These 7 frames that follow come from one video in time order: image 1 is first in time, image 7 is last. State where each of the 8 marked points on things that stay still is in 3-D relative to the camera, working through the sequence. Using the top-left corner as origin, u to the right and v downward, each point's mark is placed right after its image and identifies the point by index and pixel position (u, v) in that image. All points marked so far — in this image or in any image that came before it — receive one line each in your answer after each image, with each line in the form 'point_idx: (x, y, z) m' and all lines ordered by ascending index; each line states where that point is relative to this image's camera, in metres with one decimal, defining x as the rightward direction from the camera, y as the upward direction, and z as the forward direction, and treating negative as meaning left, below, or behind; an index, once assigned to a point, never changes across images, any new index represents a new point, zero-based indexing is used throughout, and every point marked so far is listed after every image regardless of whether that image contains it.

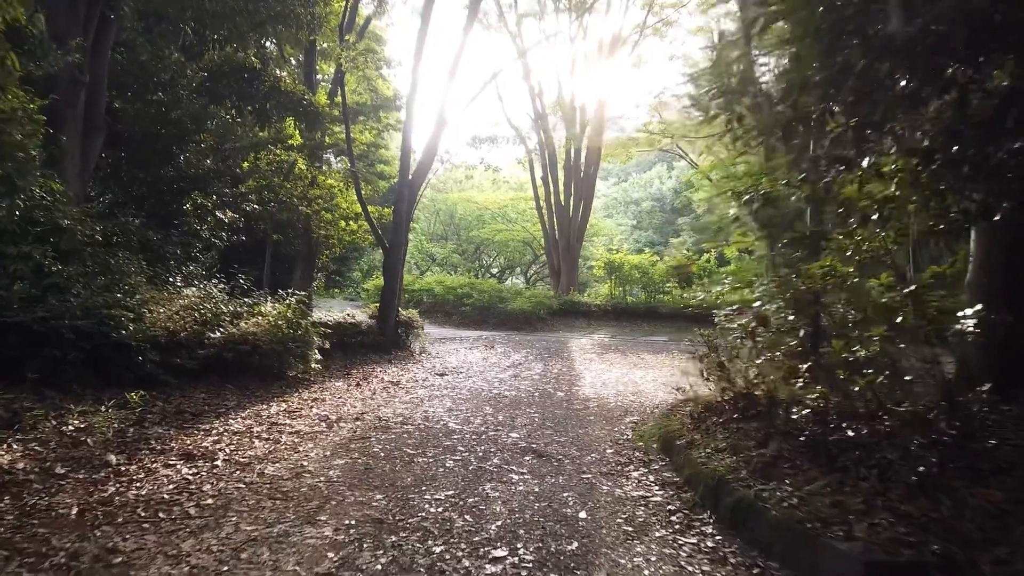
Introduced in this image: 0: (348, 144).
0: (-2.5, +2.2, +11.4) m
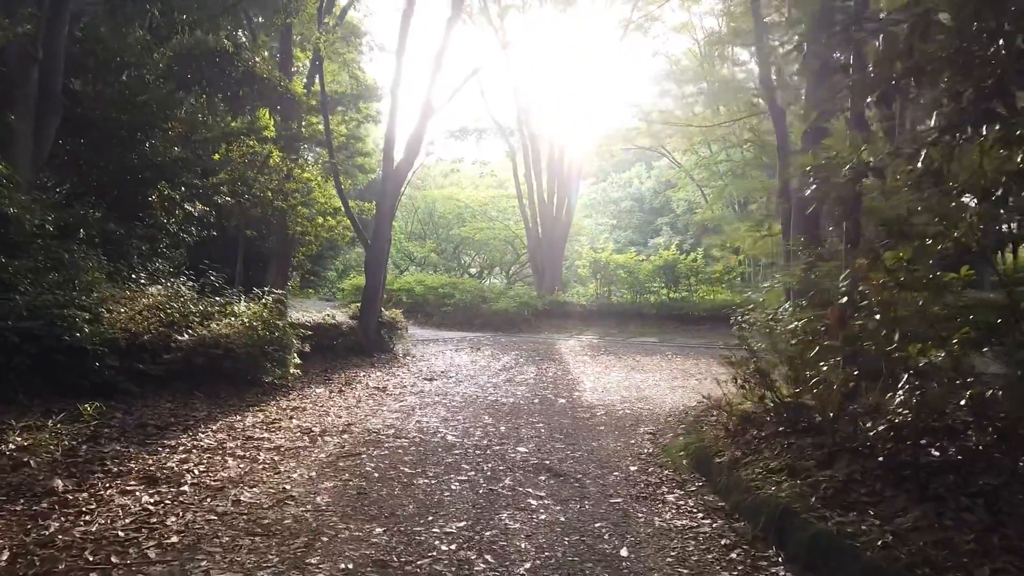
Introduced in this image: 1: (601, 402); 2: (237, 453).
0: (-2.7, +2.2, +10.8) m
1: (+0.8, -1.0, +6.4) m
2: (-1.5, -0.9, +4.2) m
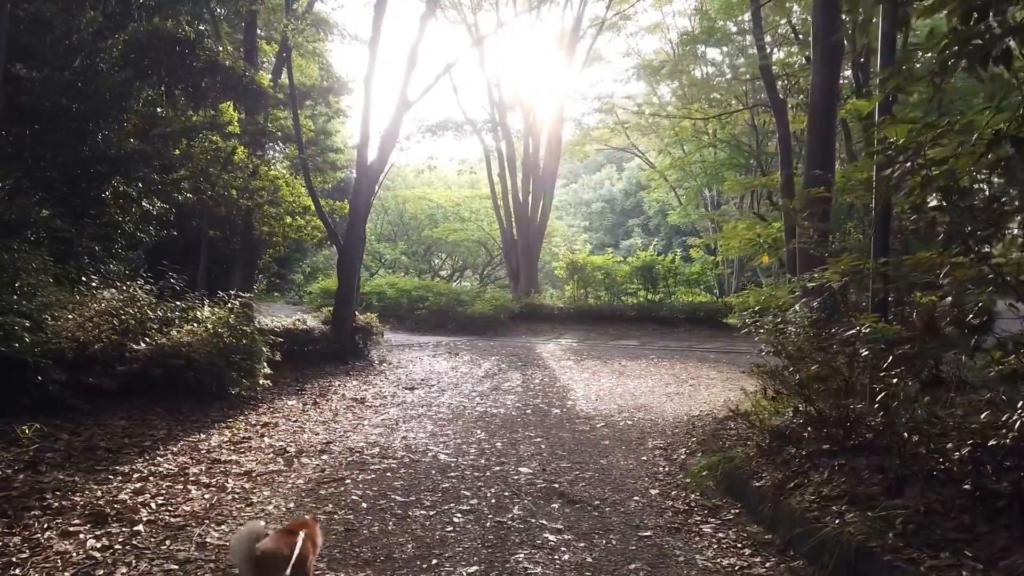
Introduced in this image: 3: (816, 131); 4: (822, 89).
0: (-2.9, +2.2, +10.2) m
1: (+0.7, -1.0, +6.0) m
2: (-1.5, -0.9, +3.7) m
3: (+2.5, +1.3, +6.1) m
4: (+2.5, +1.6, +6.1) m
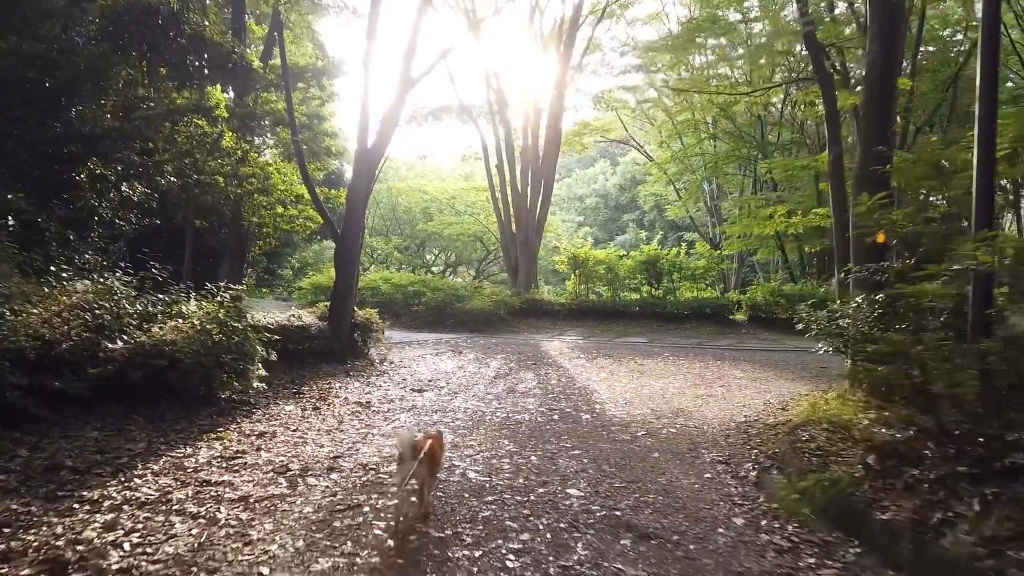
0: (-2.8, +2.2, +9.5) m
1: (+0.9, -0.9, +5.4) m
2: (-1.3, -0.9, +3.0) m
3: (+2.6, +1.4, +5.5) m
4: (+2.7, +1.7, +5.5) m
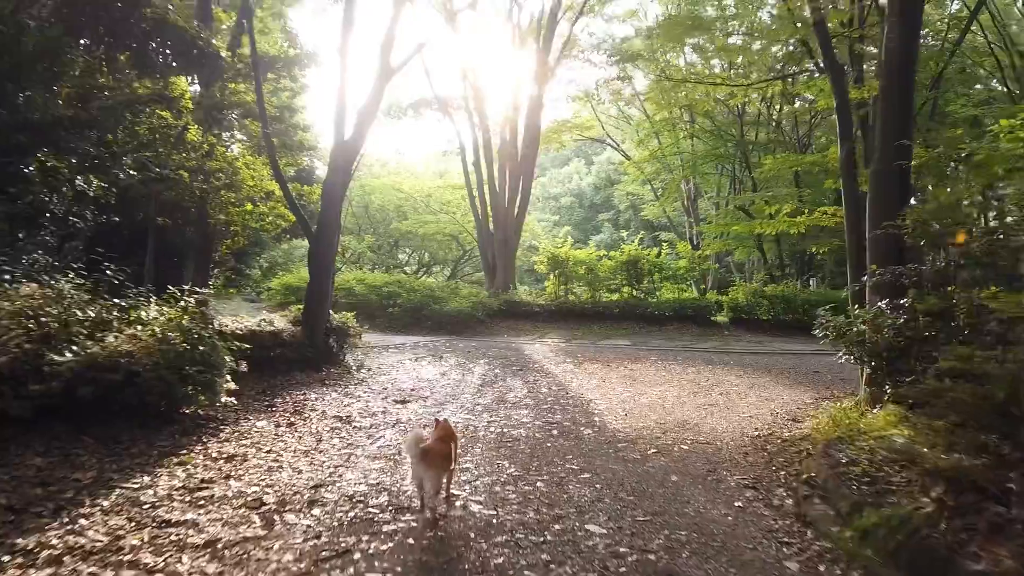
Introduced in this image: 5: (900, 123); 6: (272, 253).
0: (-3.0, +2.2, +9.0) m
1: (+0.8, -1.0, +5.0) m
2: (-1.2, -0.9, +2.5) m
3: (+2.6, +1.3, +5.2) m
4: (+2.6, +1.7, +5.1) m
5: (+2.6, +1.1, +5.1) m
6: (-5.8, +0.8, +18.2) m
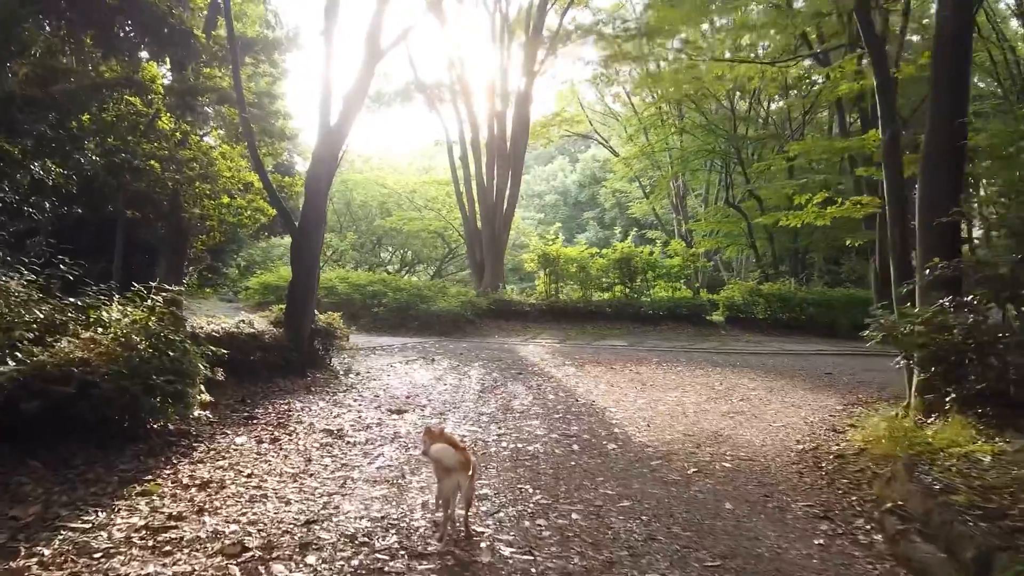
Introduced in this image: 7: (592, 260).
0: (-3.0, +2.2, +8.3) m
1: (+0.9, -0.9, +4.4) m
2: (-1.1, -0.9, +1.9) m
3: (+2.7, +1.4, +4.7) m
4: (+2.7, +1.7, +4.6) m
5: (+2.7, +1.1, +4.6) m
6: (-6.0, +0.9, +17.4) m
7: (+1.8, +0.6, +16.5) m
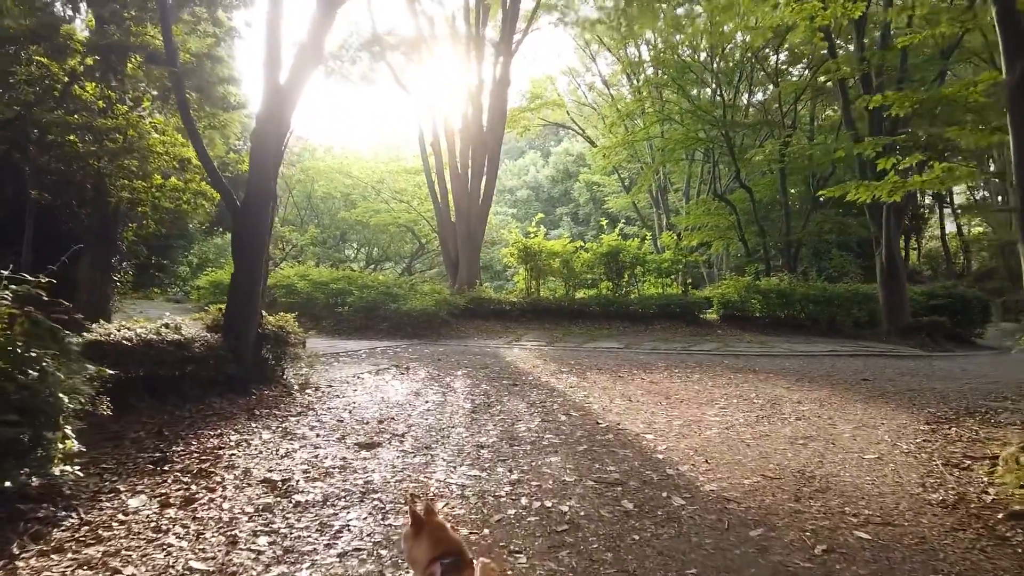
0: (-3.1, +2.3, +6.8) m
1: (+1.0, -0.9, +3.1) m
2: (-0.9, -0.9, +0.5) m
3: (+2.8, +1.4, +3.4) m
4: (+2.8, +1.8, +3.4) m
5: (+2.8, +1.2, +3.4) m
6: (-6.5, +0.9, +15.8) m
7: (+1.3, +0.7, +15.2) m
